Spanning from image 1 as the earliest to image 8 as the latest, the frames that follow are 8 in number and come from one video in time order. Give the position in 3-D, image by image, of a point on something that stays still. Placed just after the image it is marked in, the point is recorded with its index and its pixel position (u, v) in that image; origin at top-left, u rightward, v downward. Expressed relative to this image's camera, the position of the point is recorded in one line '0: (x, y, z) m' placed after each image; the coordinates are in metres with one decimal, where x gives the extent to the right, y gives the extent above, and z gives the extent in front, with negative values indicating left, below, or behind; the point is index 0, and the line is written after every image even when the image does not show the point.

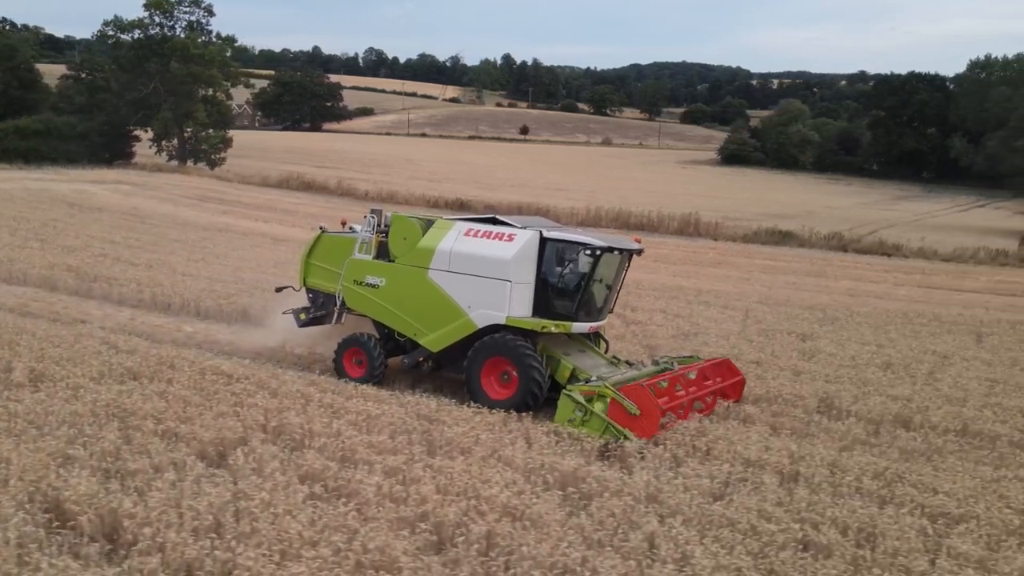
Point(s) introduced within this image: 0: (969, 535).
0: (+2.7, -1.5, +5.8) m
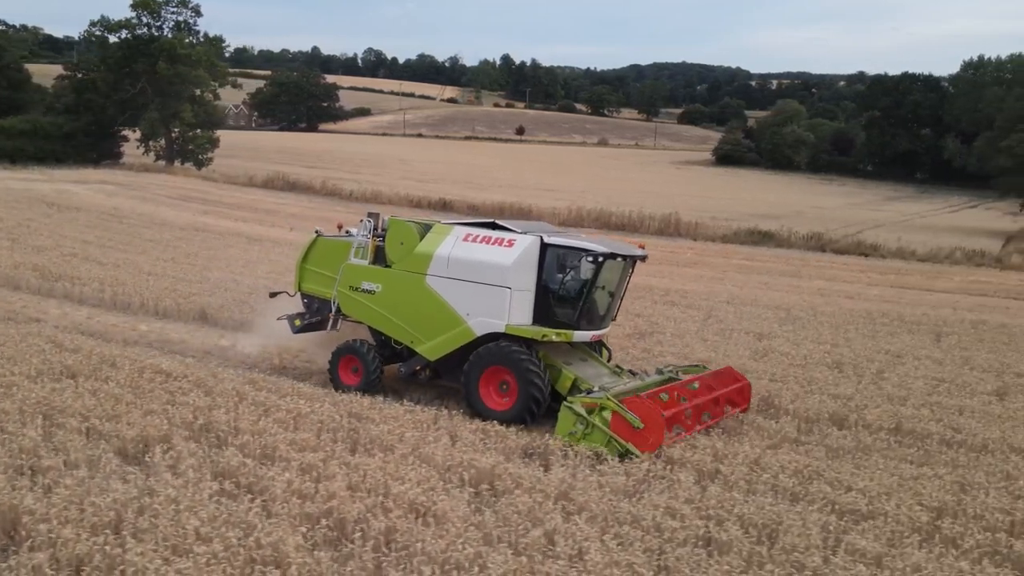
0: (+2.1, -1.5, +5.8) m
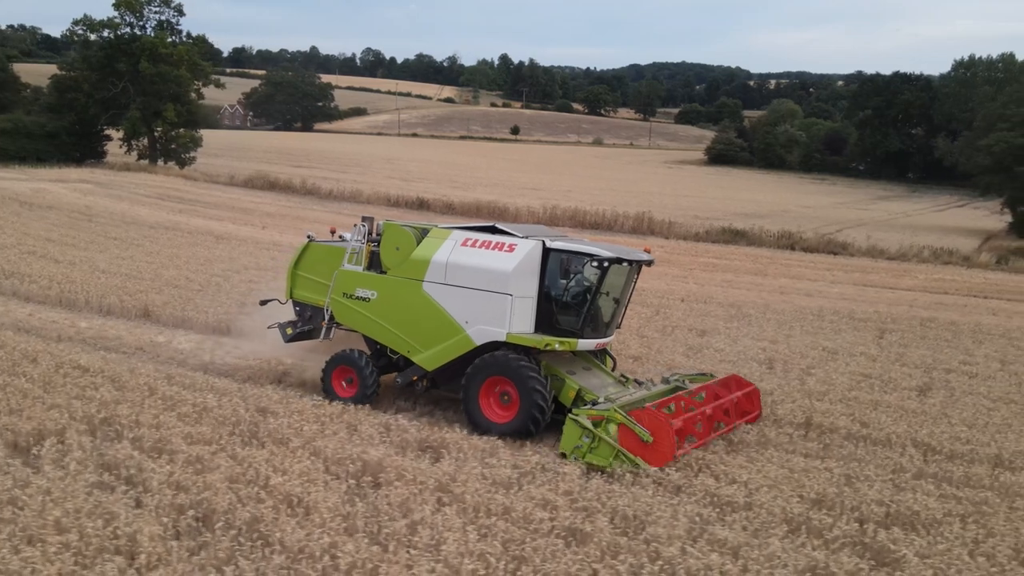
0: (+1.4, -1.4, +5.9) m
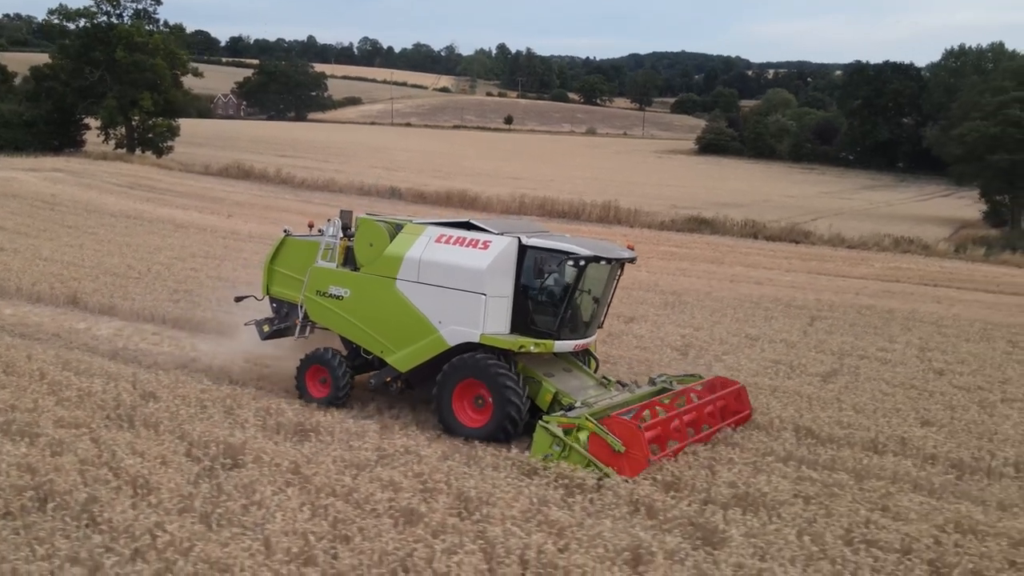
0: (+0.4, -1.3, +6.0) m
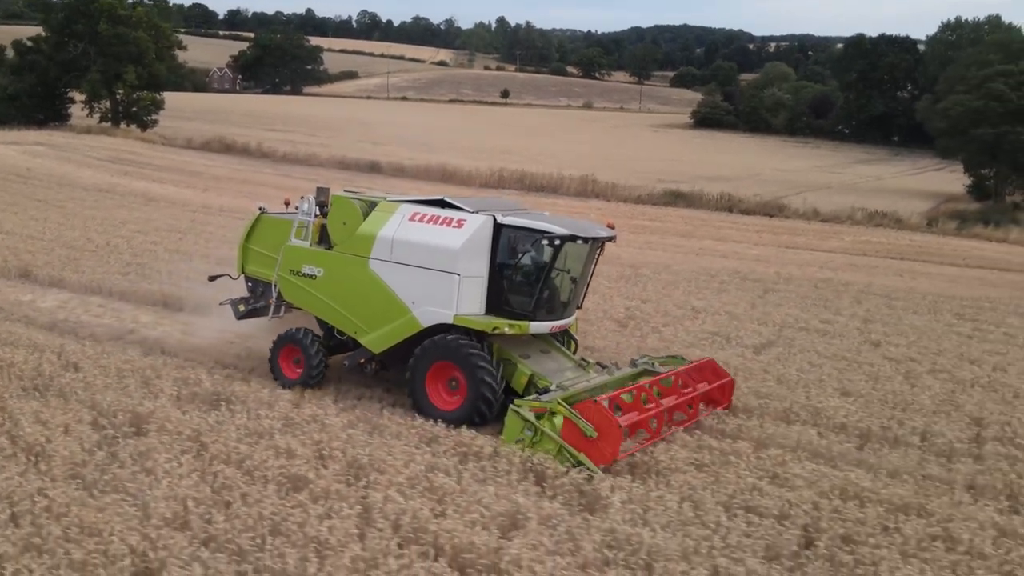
0: (-0.3, -1.1, +6.1) m
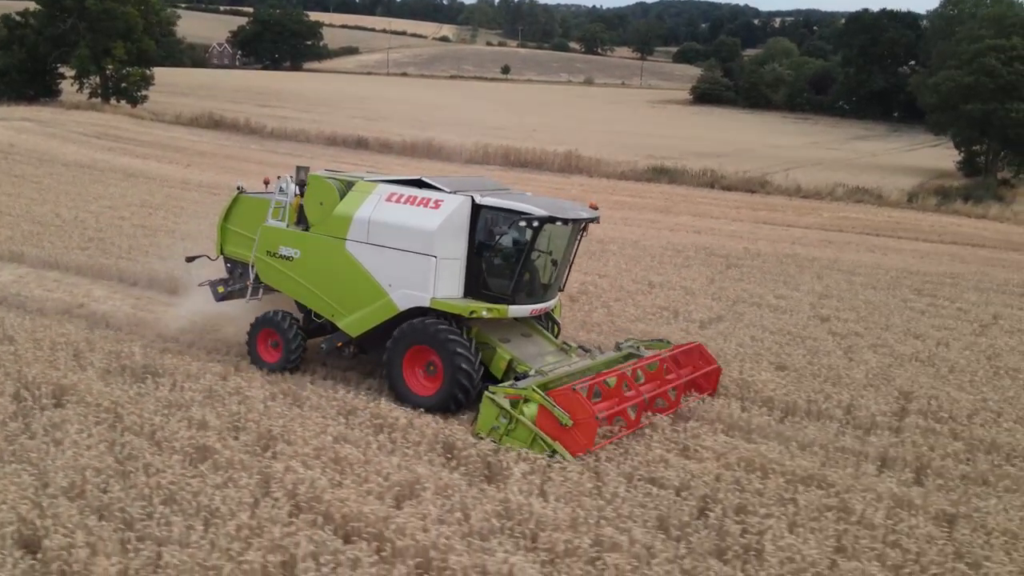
0: (-0.8, -1.0, +6.2) m
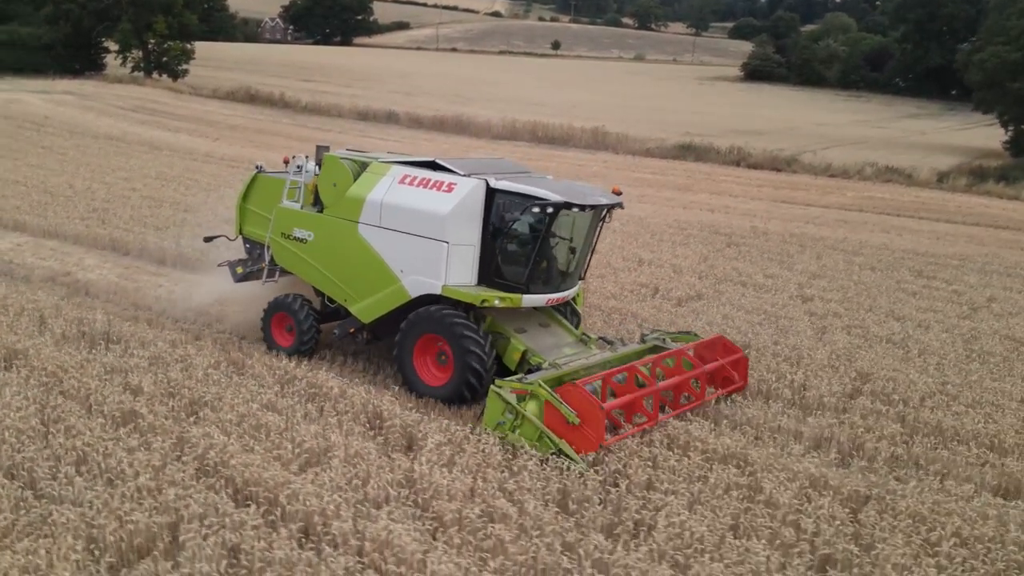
0: (-1.3, -0.8, +6.3) m
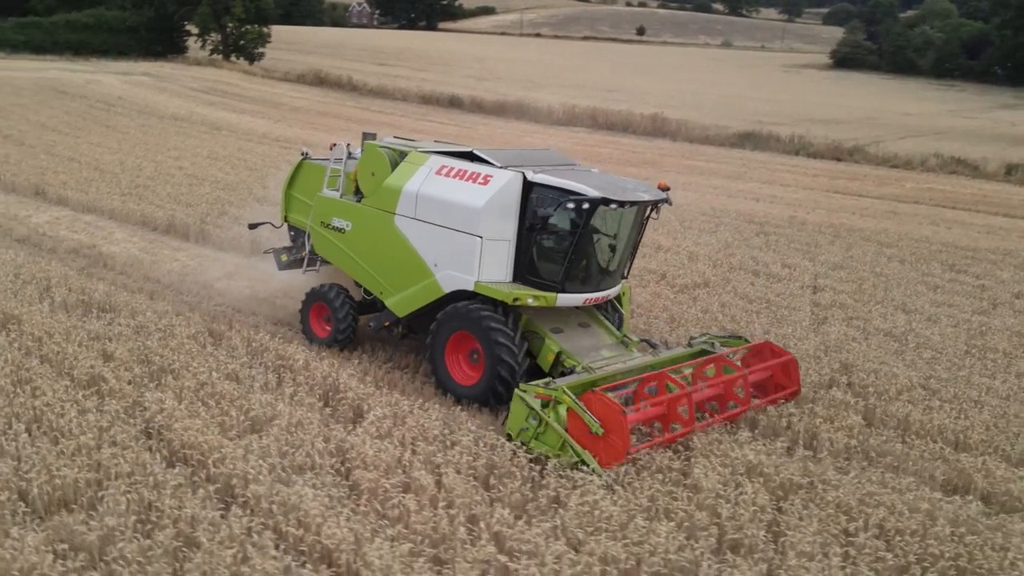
0: (-1.6, -0.6, +6.5) m
